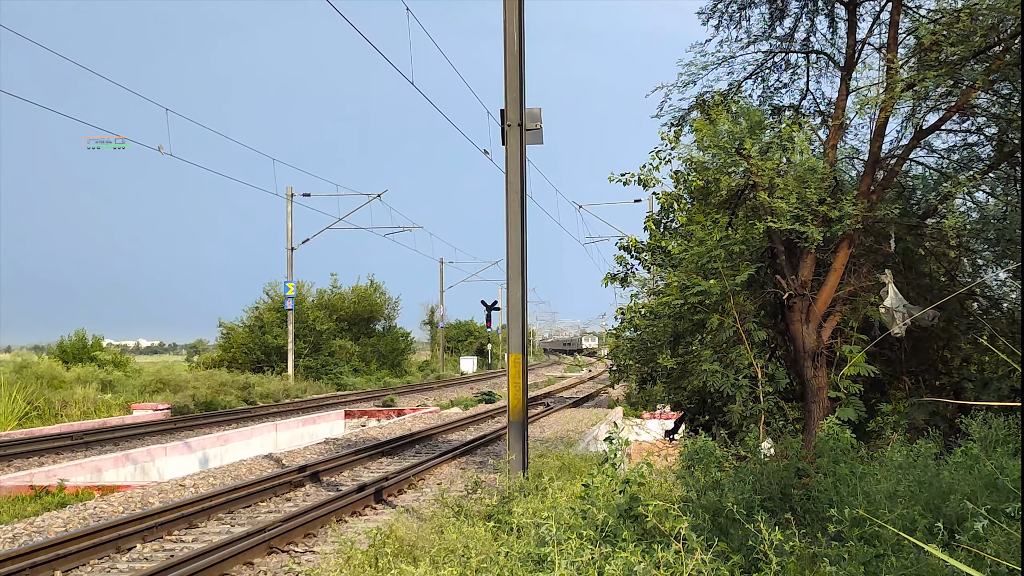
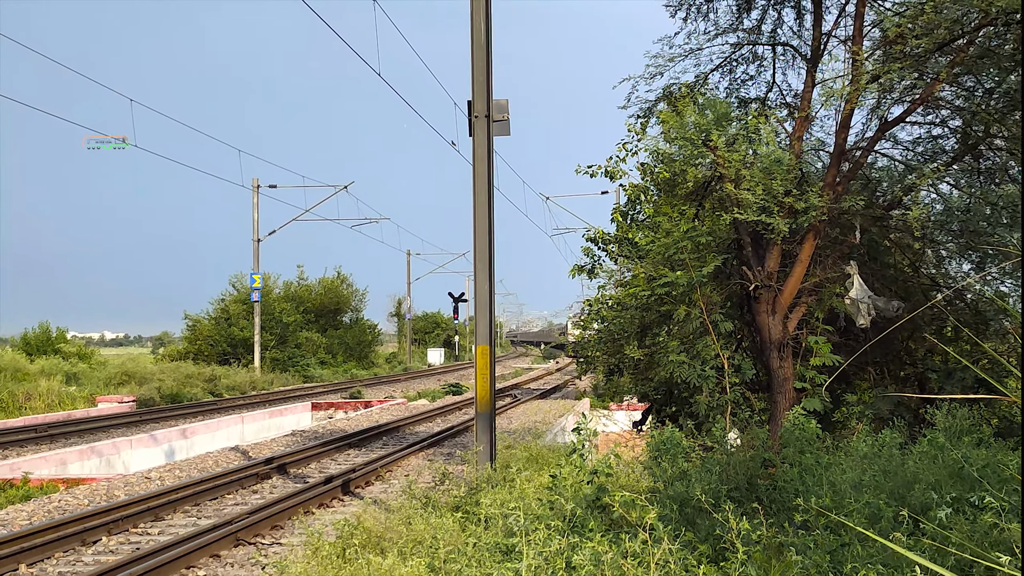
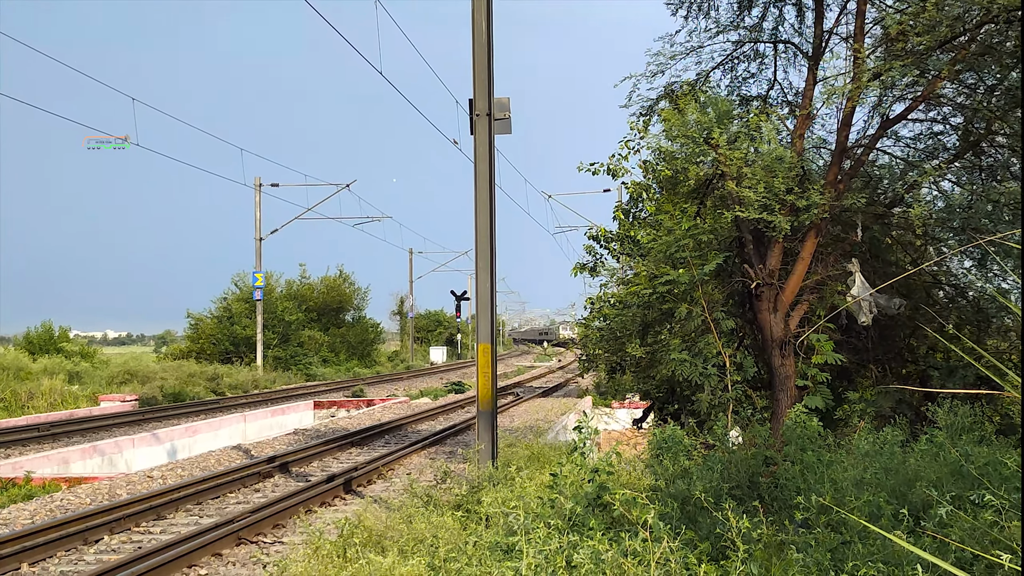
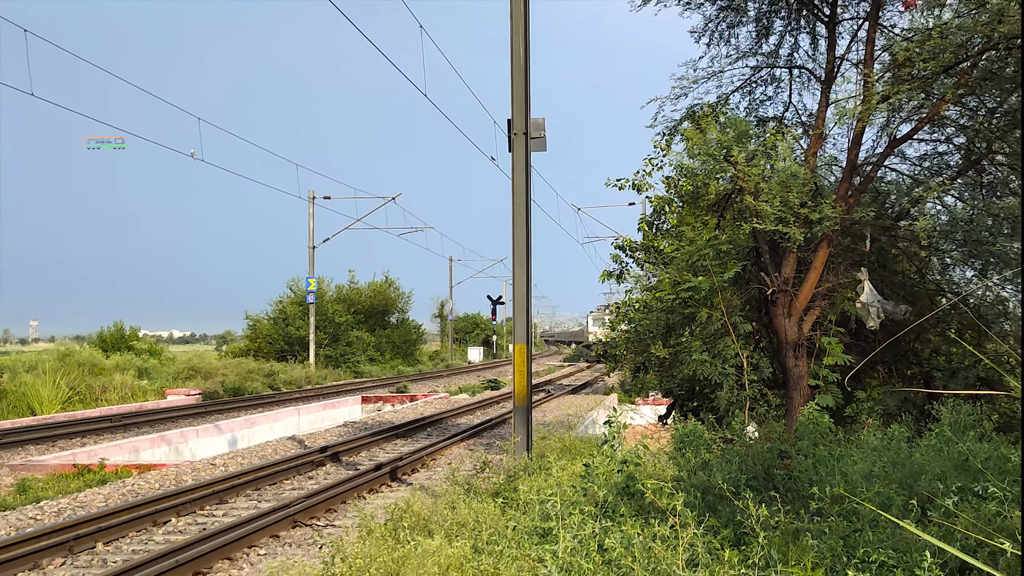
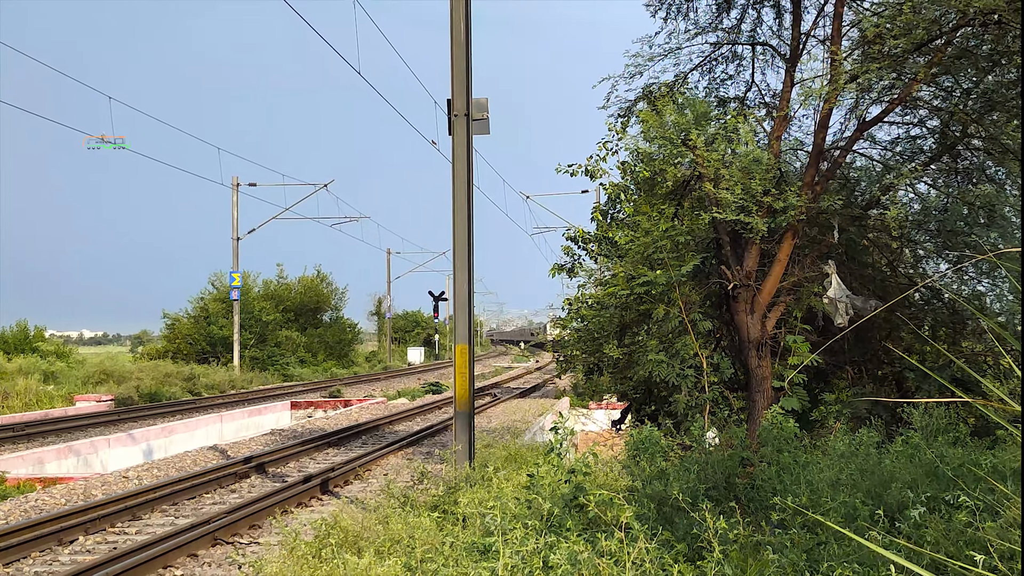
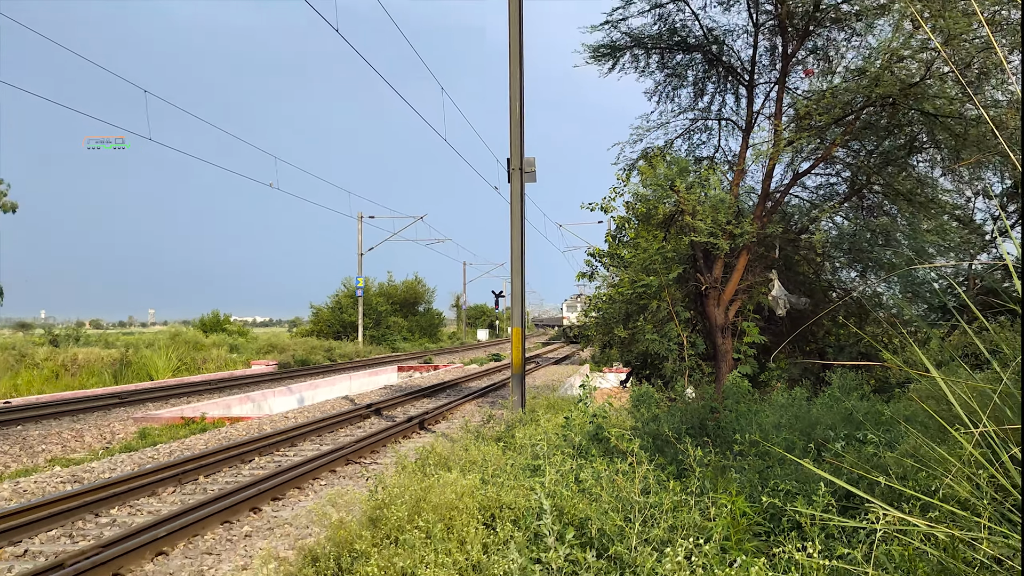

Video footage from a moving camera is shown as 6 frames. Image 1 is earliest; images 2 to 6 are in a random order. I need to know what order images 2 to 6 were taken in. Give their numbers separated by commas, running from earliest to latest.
3, 5, 2, 4, 6
